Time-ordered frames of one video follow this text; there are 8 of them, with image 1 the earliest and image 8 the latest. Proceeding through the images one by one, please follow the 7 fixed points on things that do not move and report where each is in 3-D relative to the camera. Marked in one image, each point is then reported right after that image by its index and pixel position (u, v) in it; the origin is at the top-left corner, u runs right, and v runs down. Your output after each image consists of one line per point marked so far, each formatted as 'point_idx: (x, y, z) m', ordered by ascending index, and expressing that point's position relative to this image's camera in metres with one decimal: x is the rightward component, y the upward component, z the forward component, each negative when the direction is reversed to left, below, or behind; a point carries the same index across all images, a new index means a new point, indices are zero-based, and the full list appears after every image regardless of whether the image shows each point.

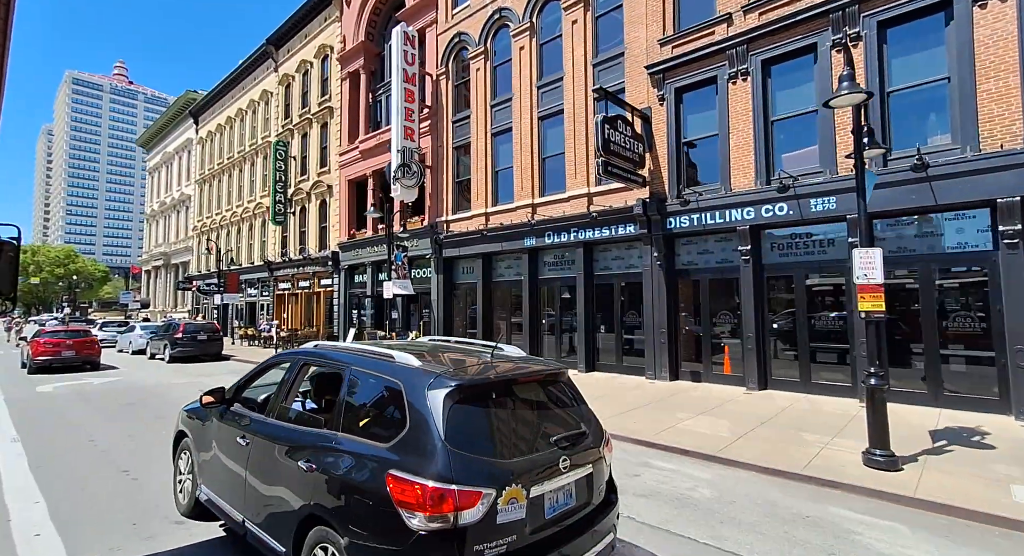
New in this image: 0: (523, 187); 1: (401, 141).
0: (+0.3, +2.9, +16.3) m
1: (-4.0, +5.0, +18.8) m
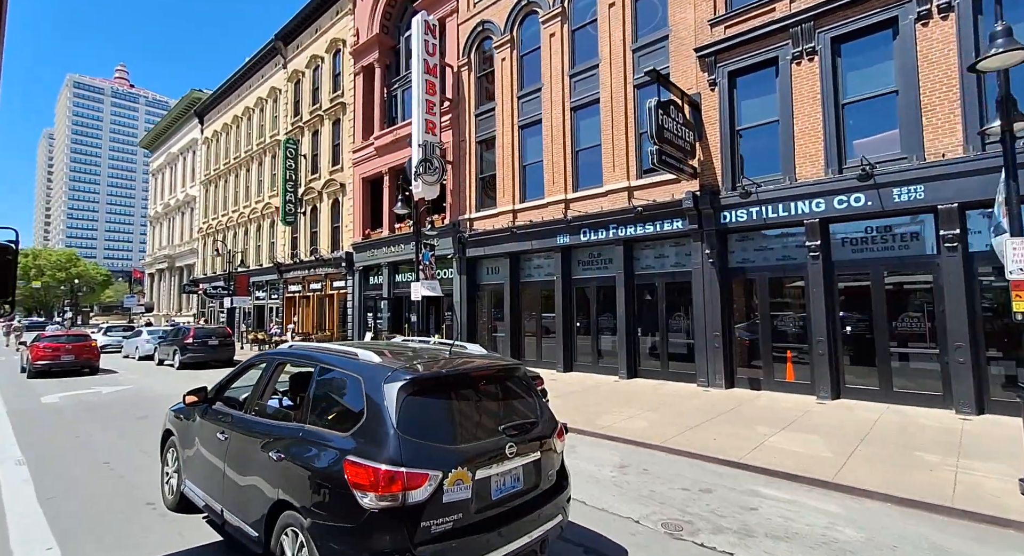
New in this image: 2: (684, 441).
0: (+1.3, +2.9, +15.3) m
1: (-3.1, +5.0, +17.9) m
2: (+2.4, -2.3, +7.4) m
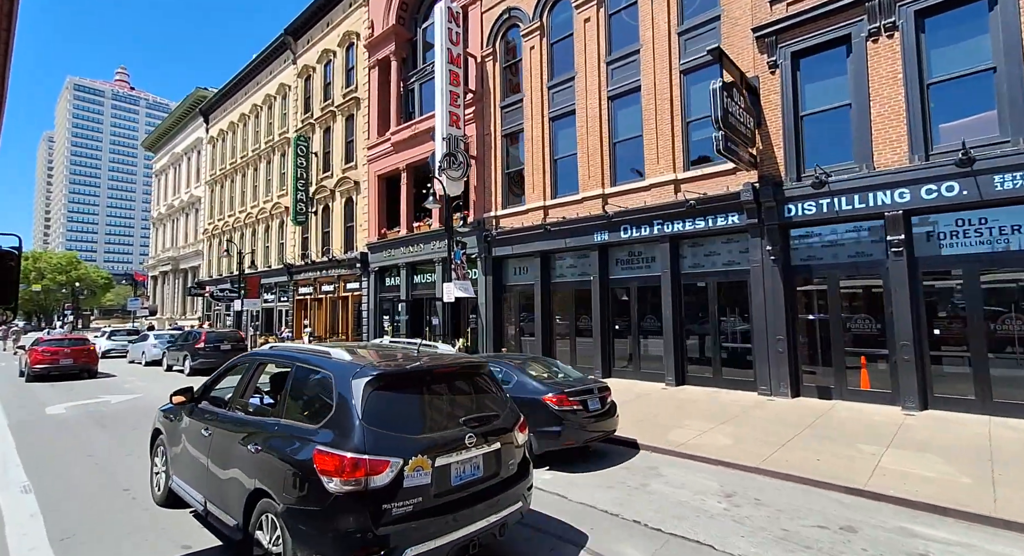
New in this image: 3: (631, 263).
0: (+2.2, +2.9, +14.4) m
1: (-2.2, +5.0, +17.0) m
2: (+3.4, -2.3, +6.5) m
3: (+3.2, +0.4, +13.7) m
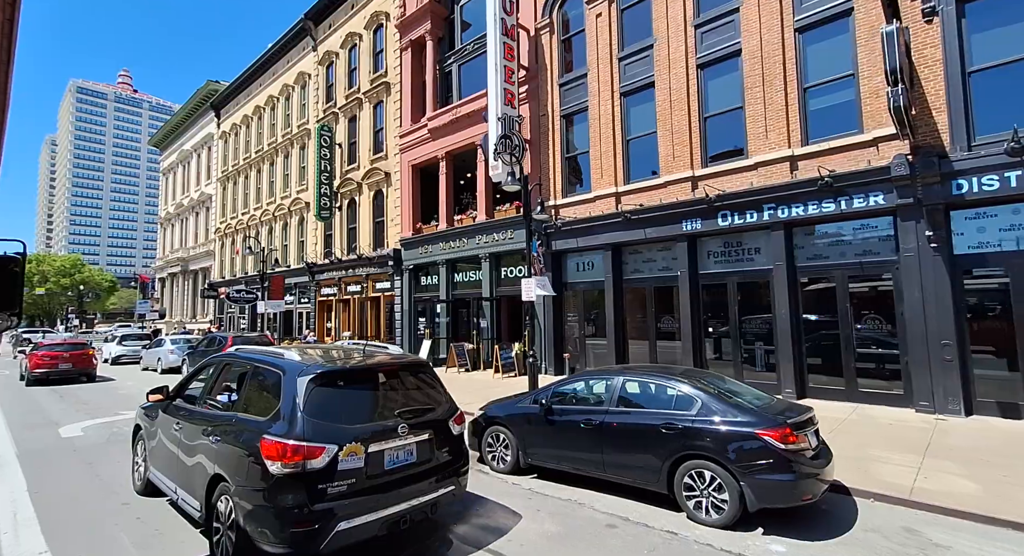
0: (+4.0, +3.0, +12.6) m
1: (-0.4, +5.0, +15.1) m
2: (+5.2, -2.2, +4.6) m
3: (+5.0, +0.5, +11.8) m
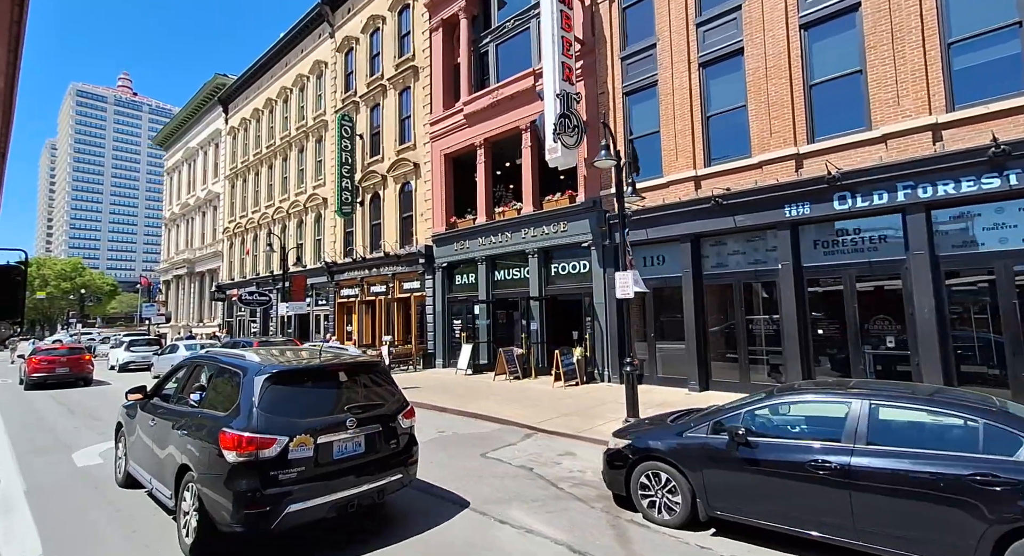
0: (+5.5, +3.1, +10.9) m
1: (+1.2, +5.1, +13.5) m
2: (+6.8, -2.0, +2.9) m
3: (+6.6, +0.7, +10.2) m
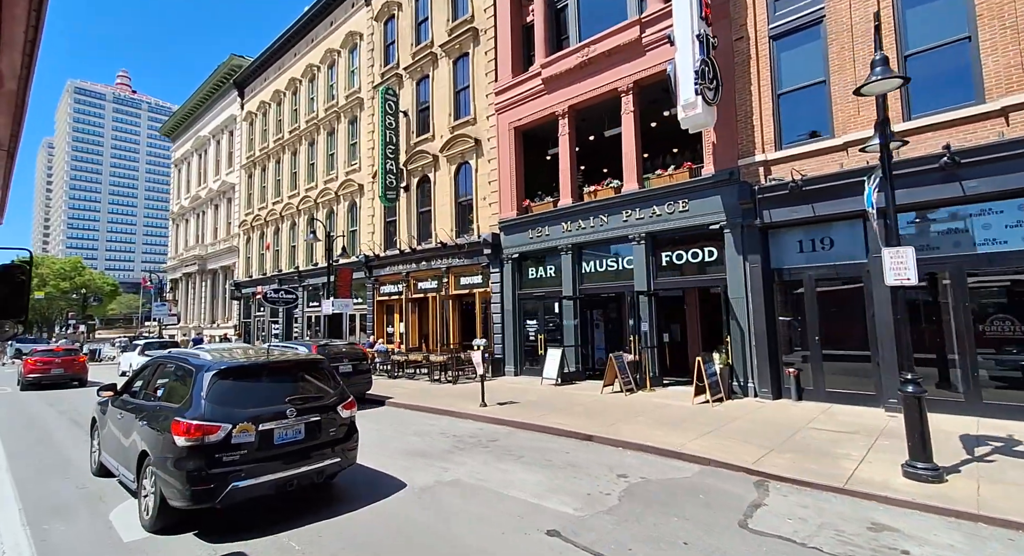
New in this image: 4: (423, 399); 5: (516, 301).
0: (+8.2, +3.4, +8.2) m
1: (+3.8, +5.4, +10.8) m
2: (+9.4, -1.7, +0.2) m
3: (+9.2, +0.9, +7.5) m
4: (-2.2, -3.0, +12.7) m
5: (+0.2, -0.7, +16.3) m
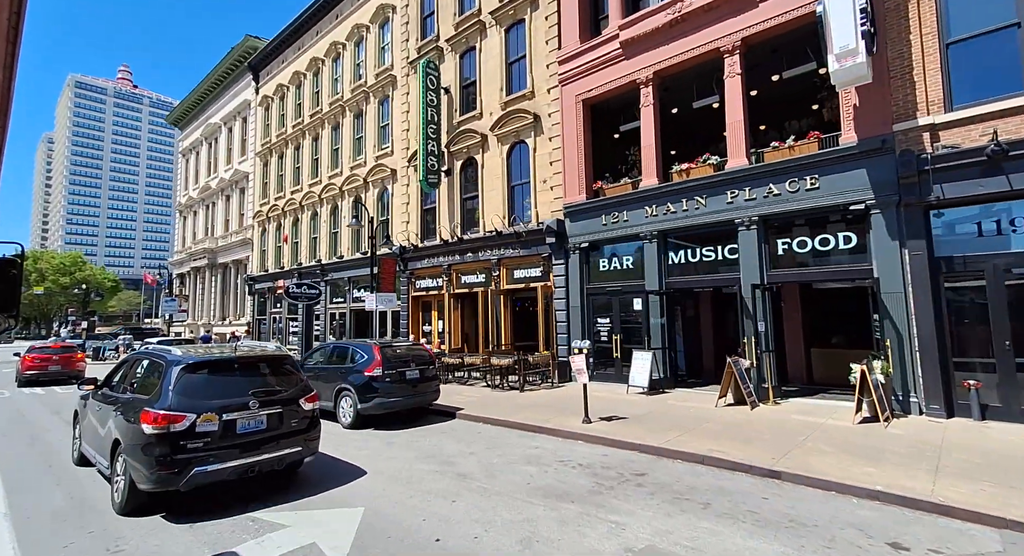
0: (+10.1, +3.5, +6.2) m
1: (+5.8, +5.6, +8.8) m
2: (+11.3, -1.6, -1.8) m
3: (+11.2, +1.1, +5.4) m
4: (-0.3, -2.8, +10.7) m
5: (+2.1, -0.5, +14.3) m
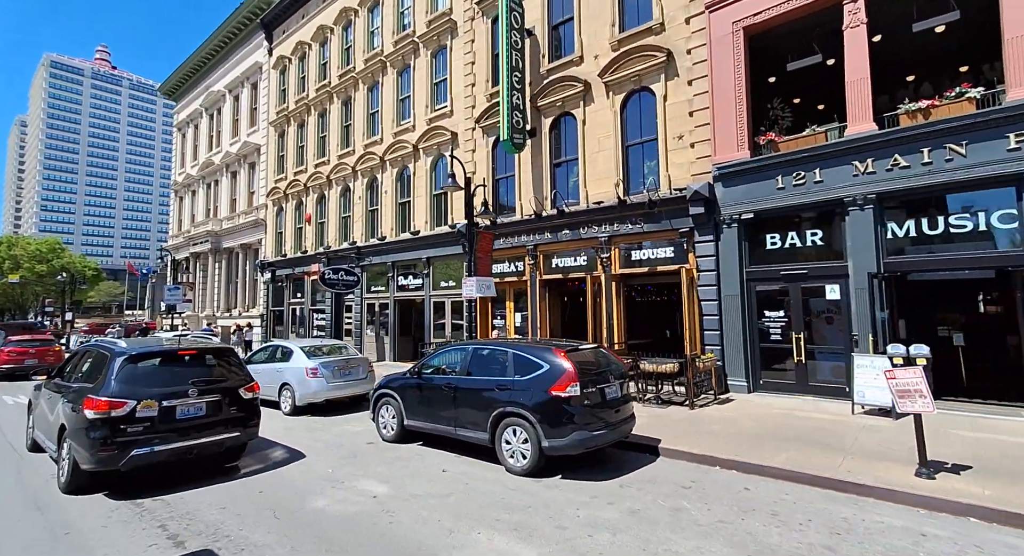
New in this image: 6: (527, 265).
0: (+13.5, +3.8, +3.0) m
1: (+9.1, +5.9, +5.4) m
2: (+14.8, -1.4, -4.9) m
3: (+14.5, +1.3, +2.3) m
4: (+2.9, -2.4, +7.3) m
5: (+5.2, -0.1, +10.9) m
6: (+0.6, +0.4, +15.1) m
